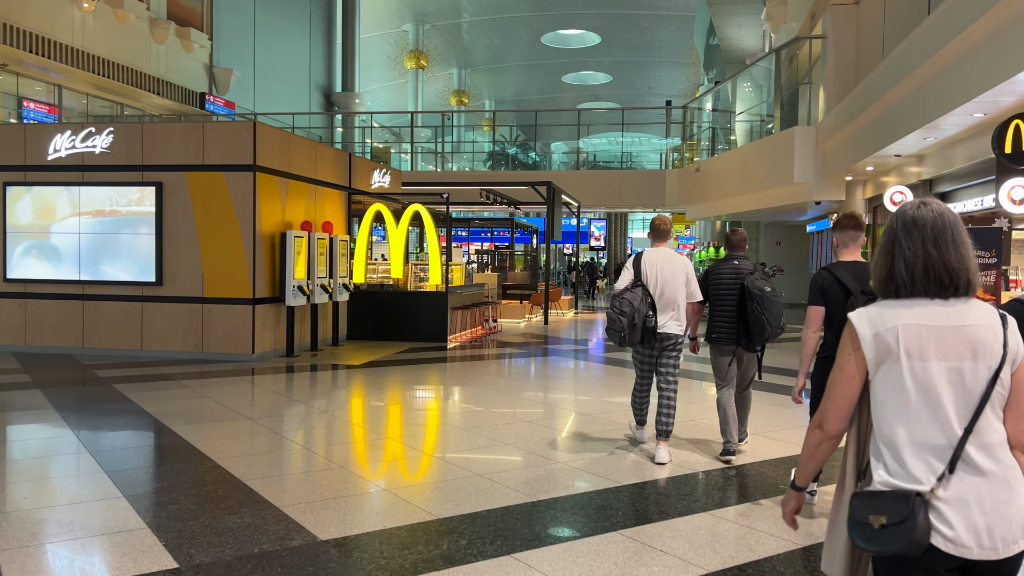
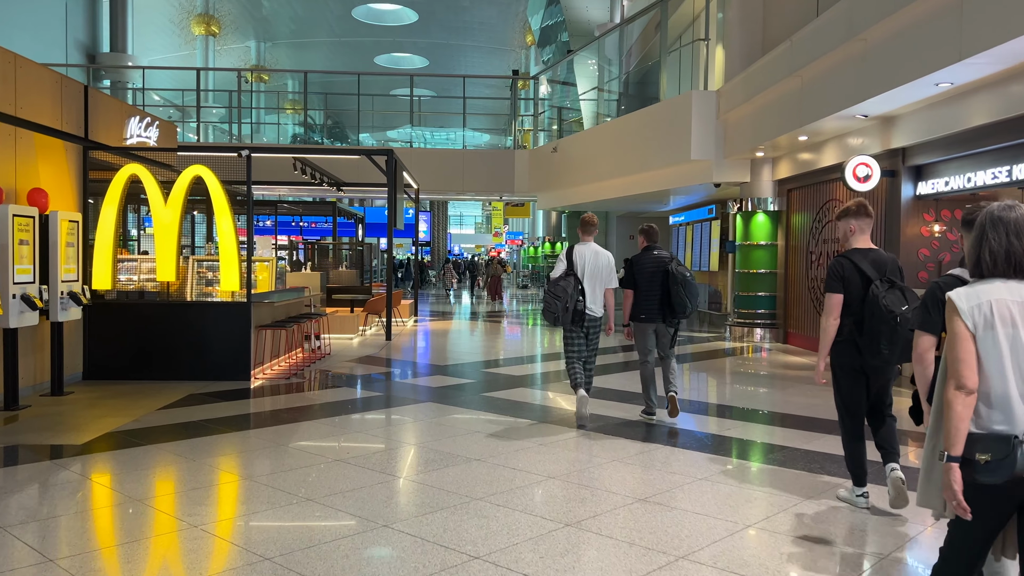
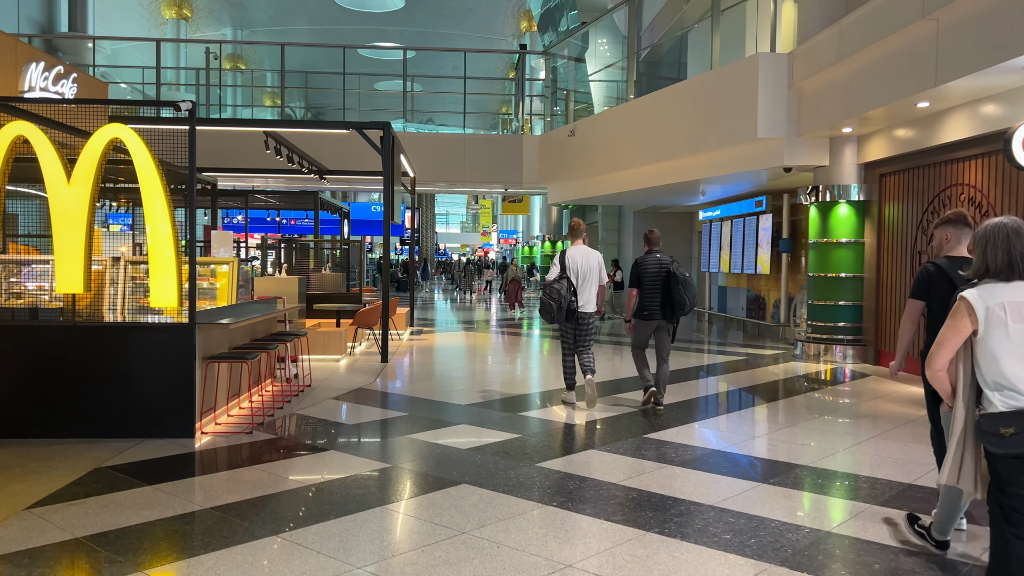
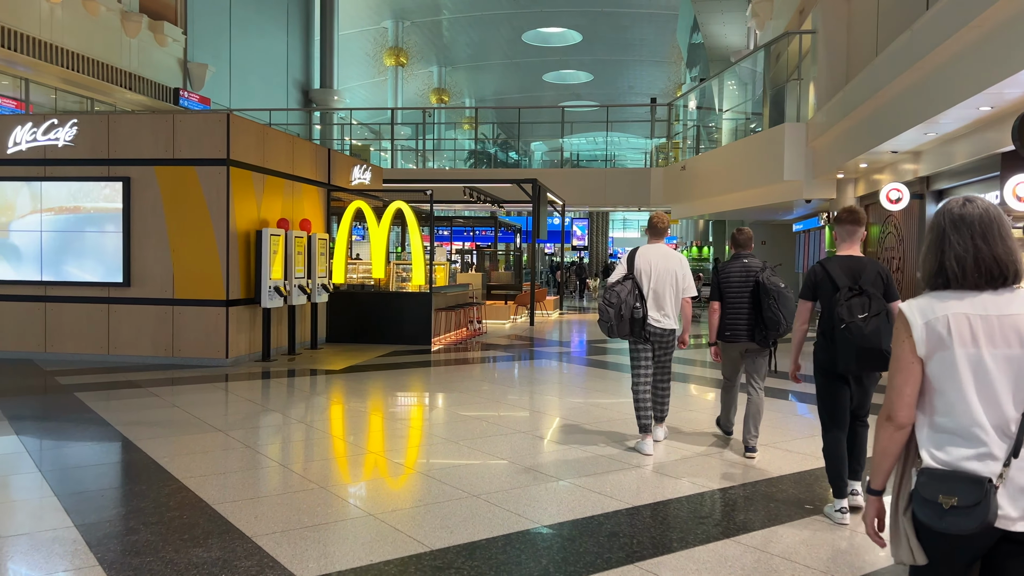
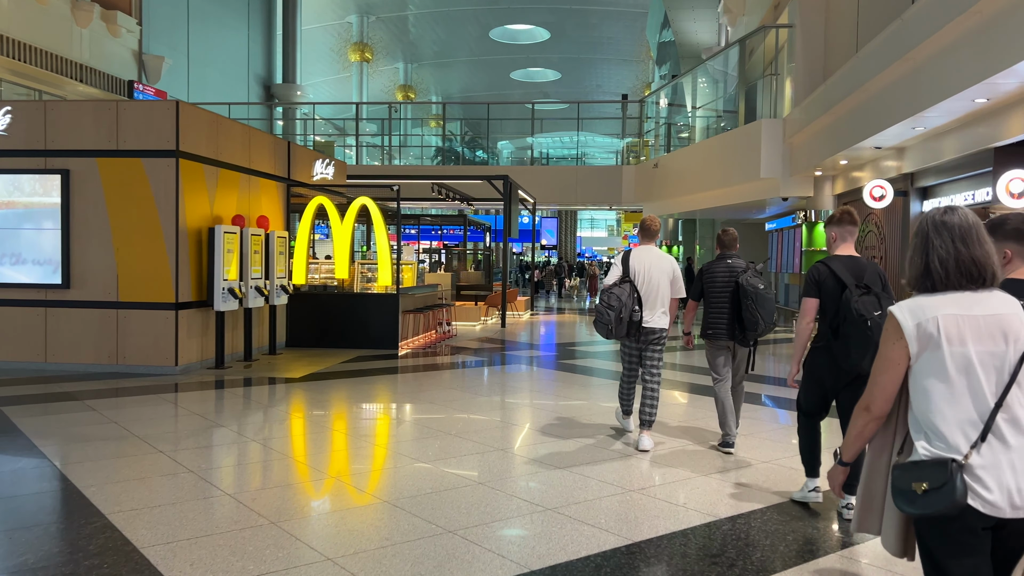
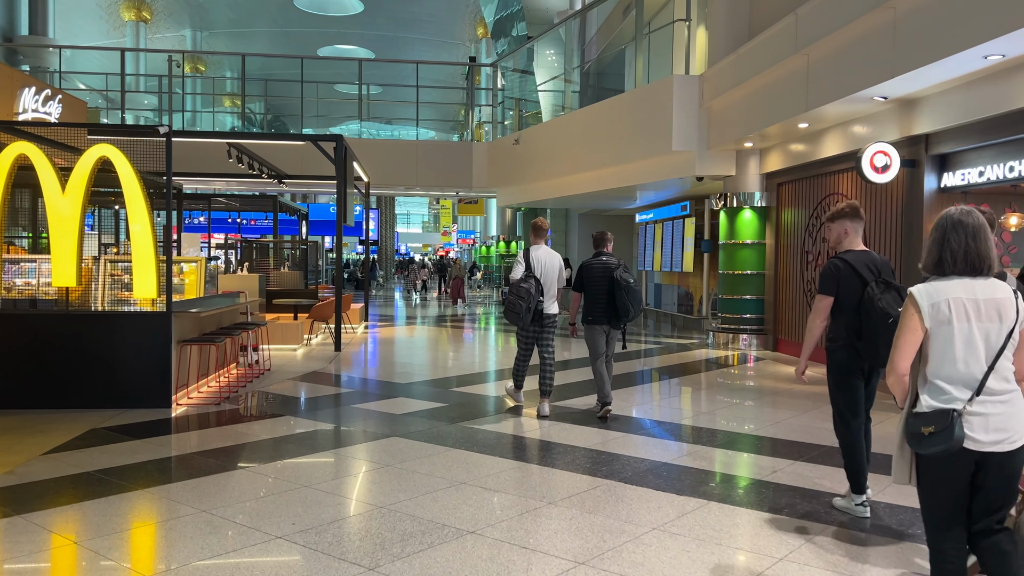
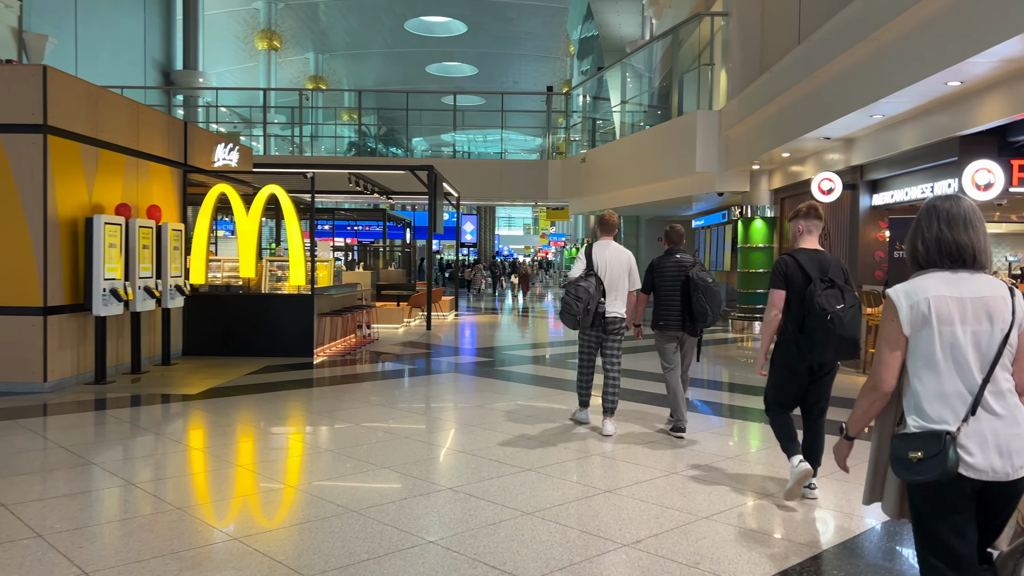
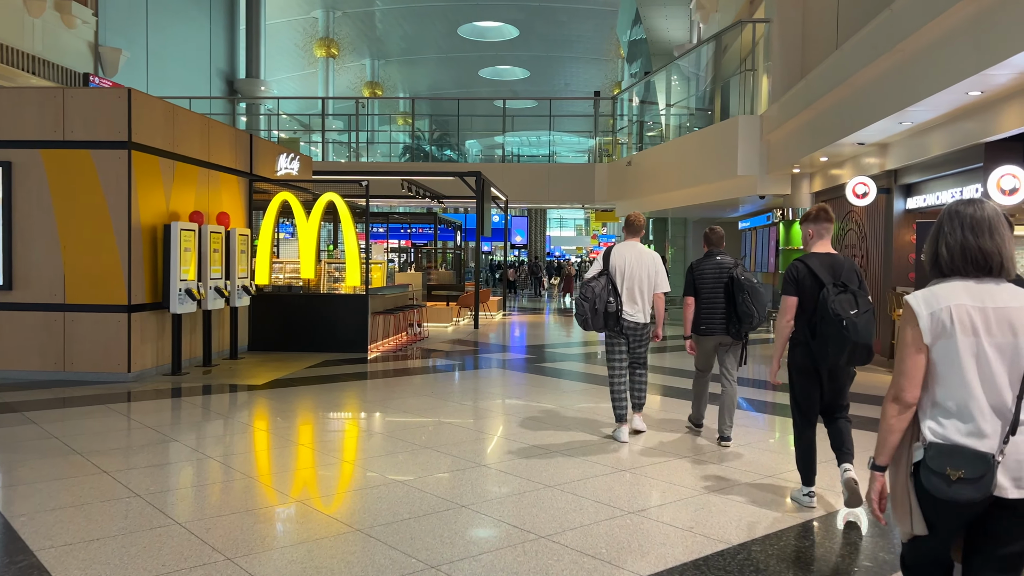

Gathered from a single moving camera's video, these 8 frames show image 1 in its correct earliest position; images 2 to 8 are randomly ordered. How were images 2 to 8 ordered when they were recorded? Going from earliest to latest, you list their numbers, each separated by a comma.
4, 5, 8, 7, 2, 6, 3
